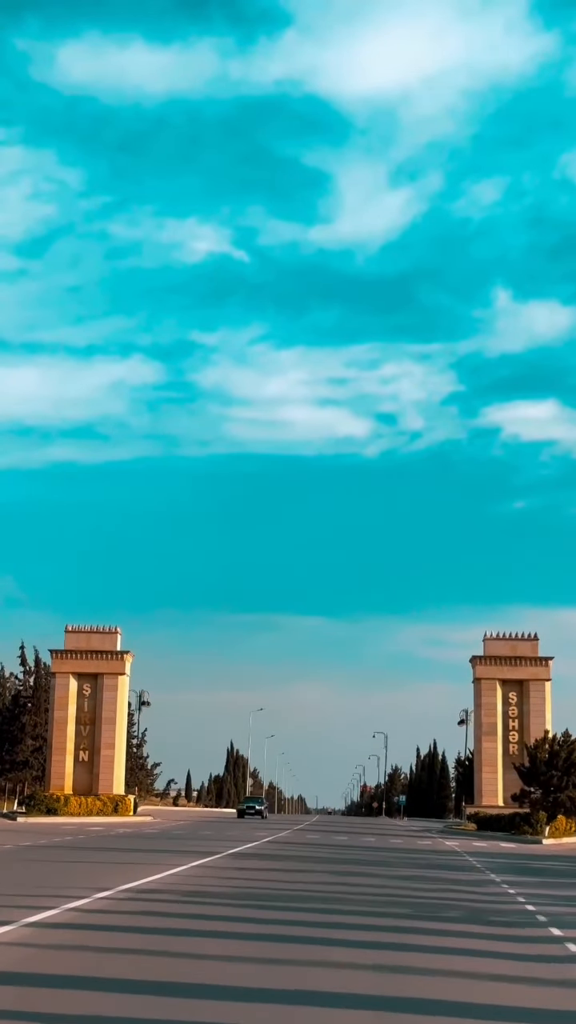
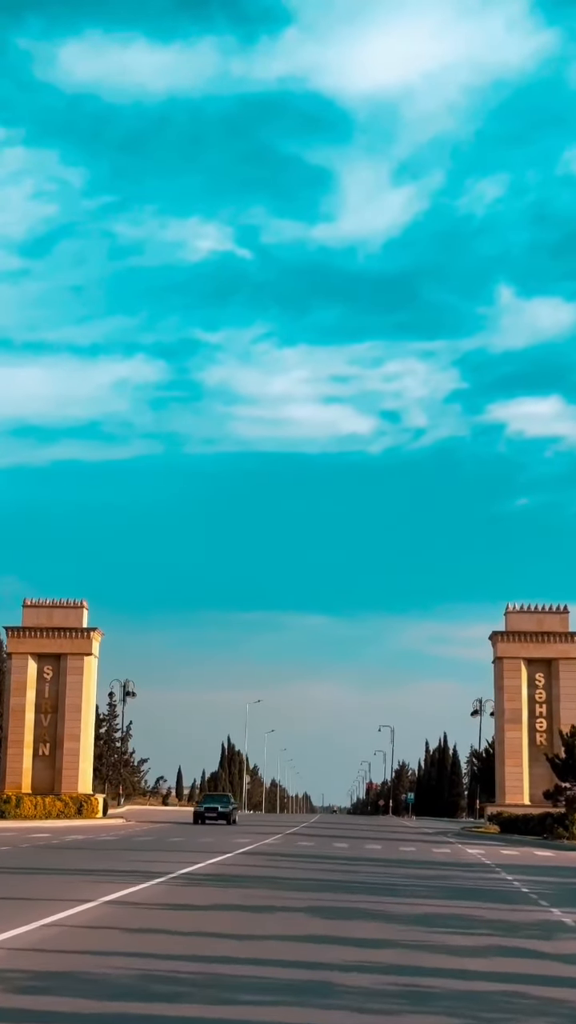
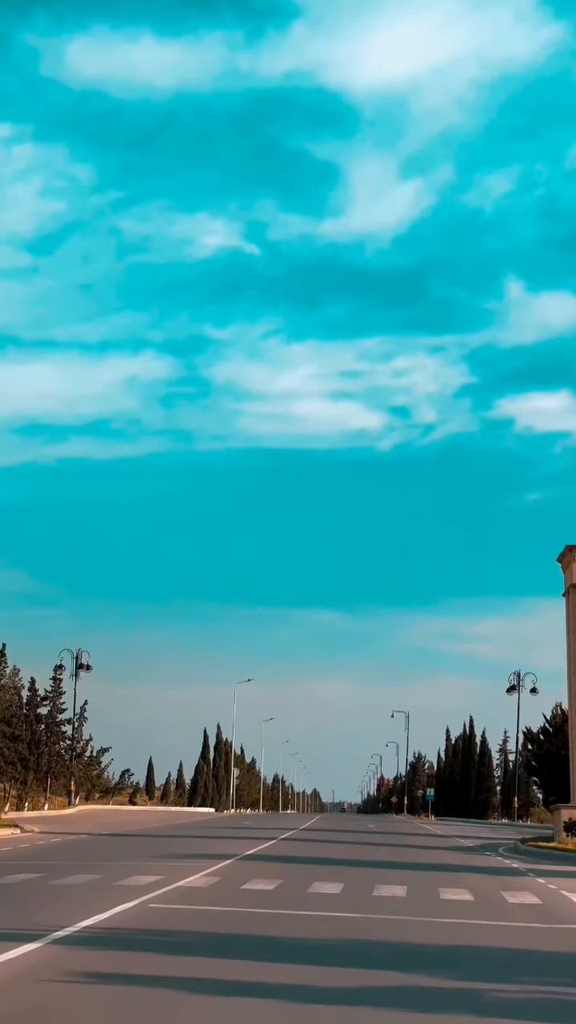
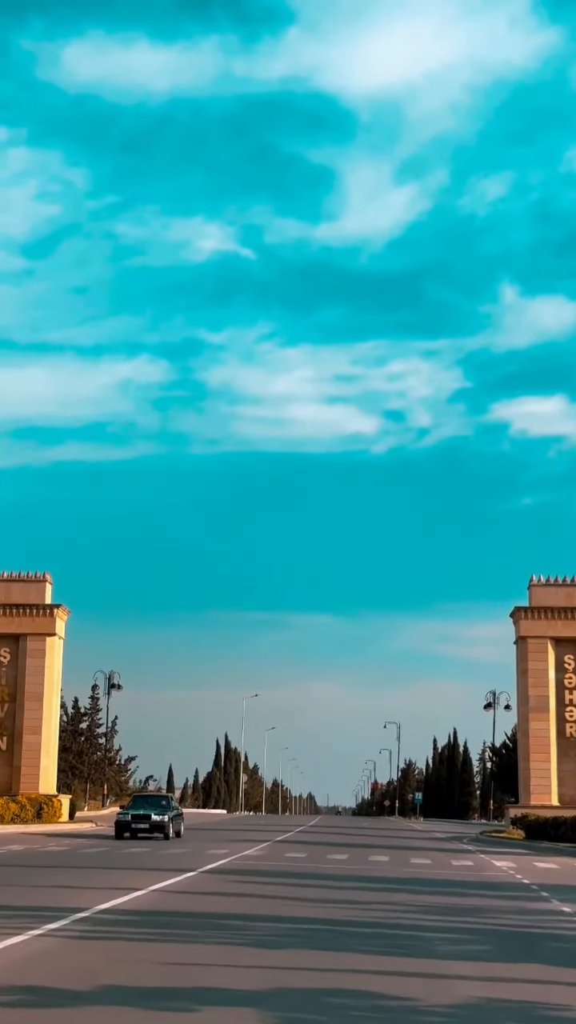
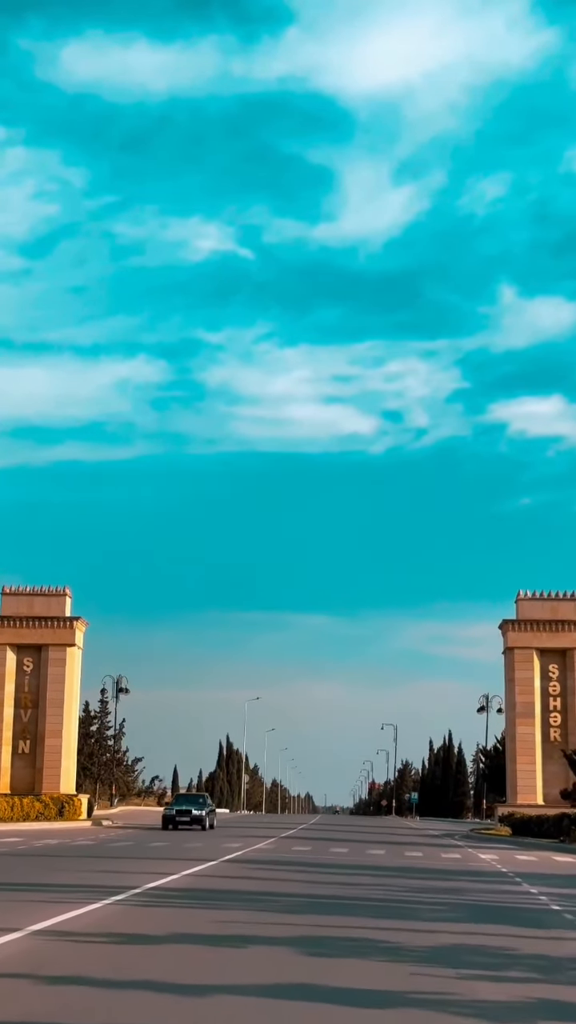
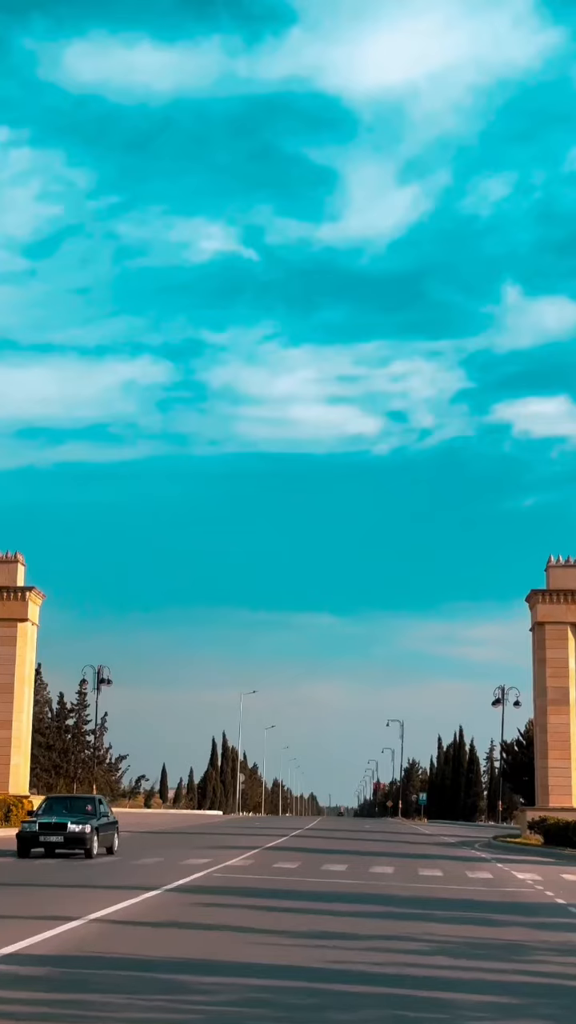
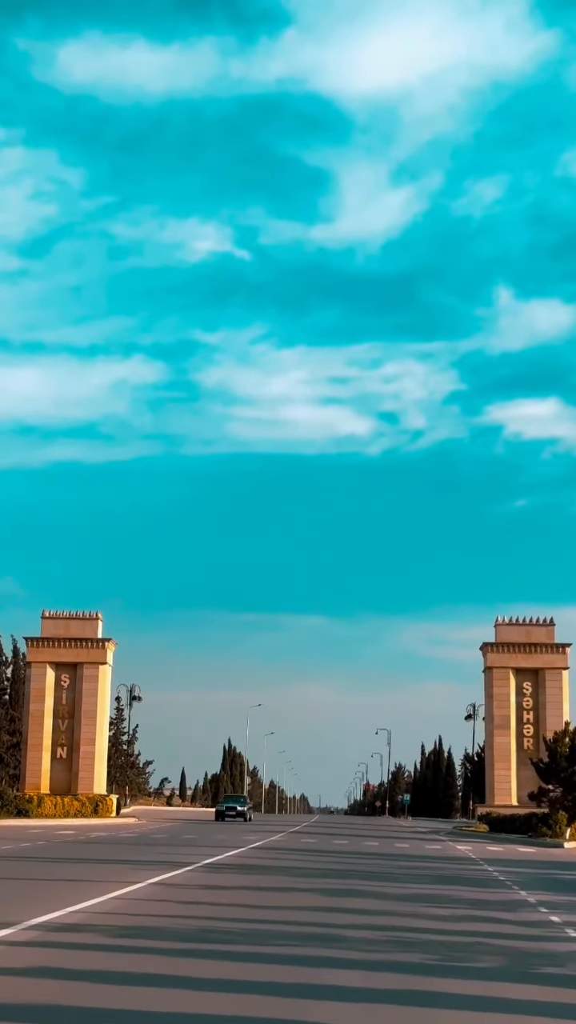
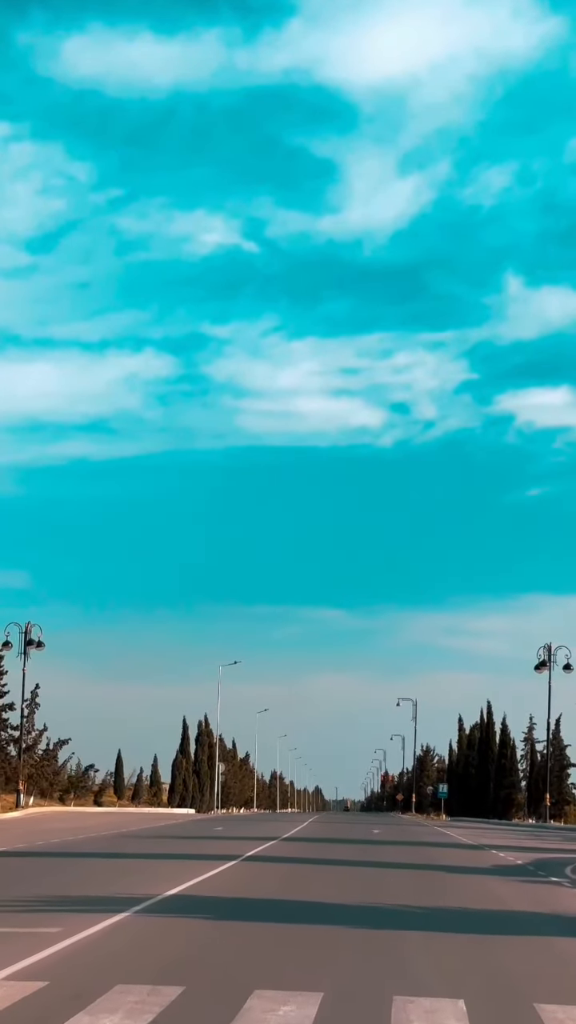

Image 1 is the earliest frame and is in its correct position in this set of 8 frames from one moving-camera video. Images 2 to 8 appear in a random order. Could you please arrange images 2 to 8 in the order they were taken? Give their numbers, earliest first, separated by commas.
7, 2, 5, 4, 6, 3, 8
